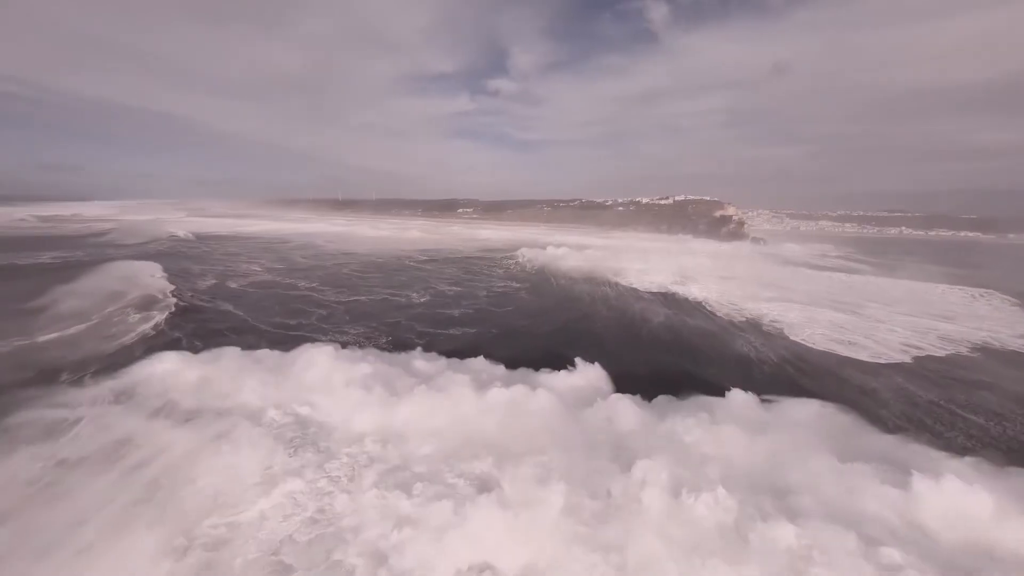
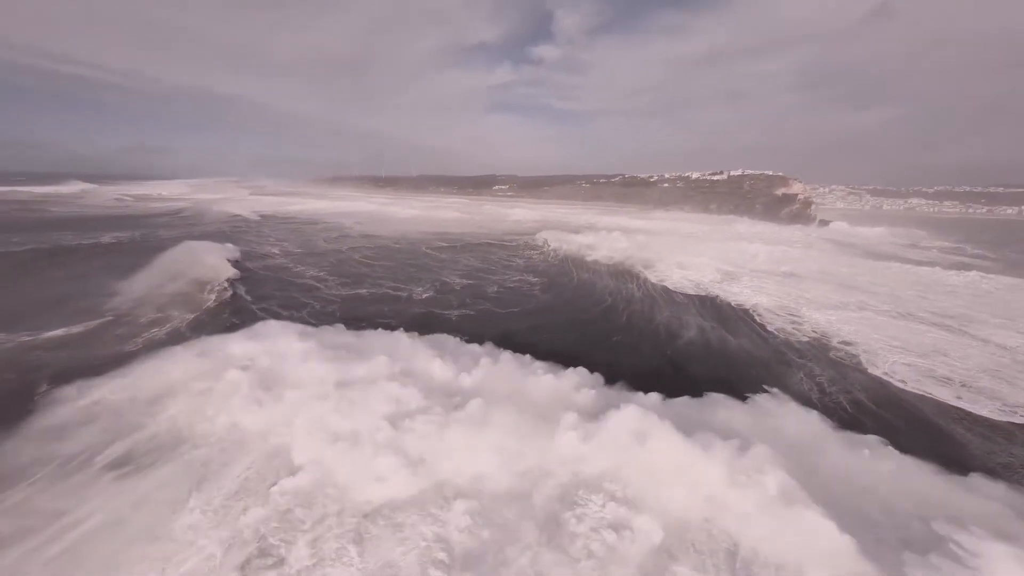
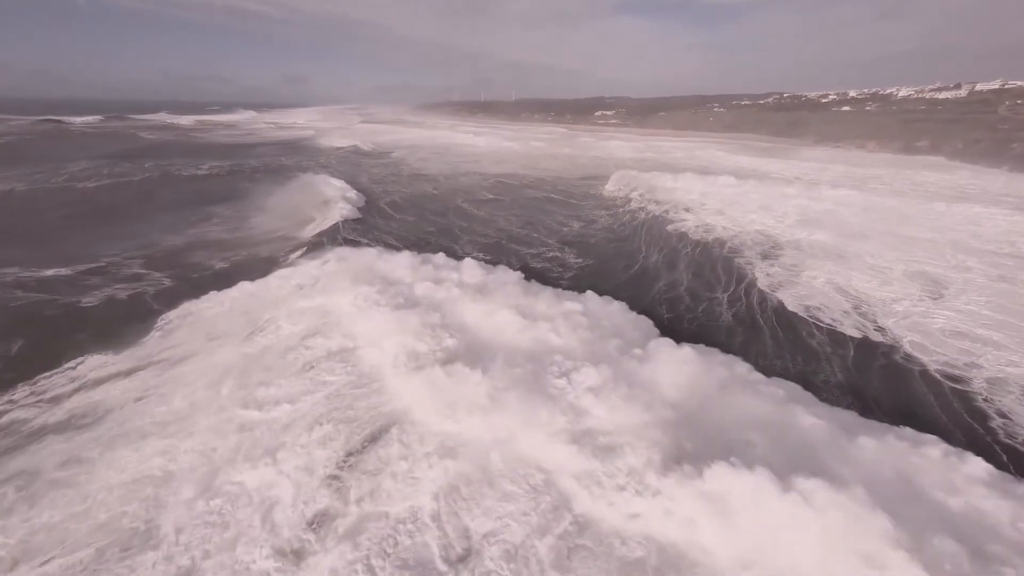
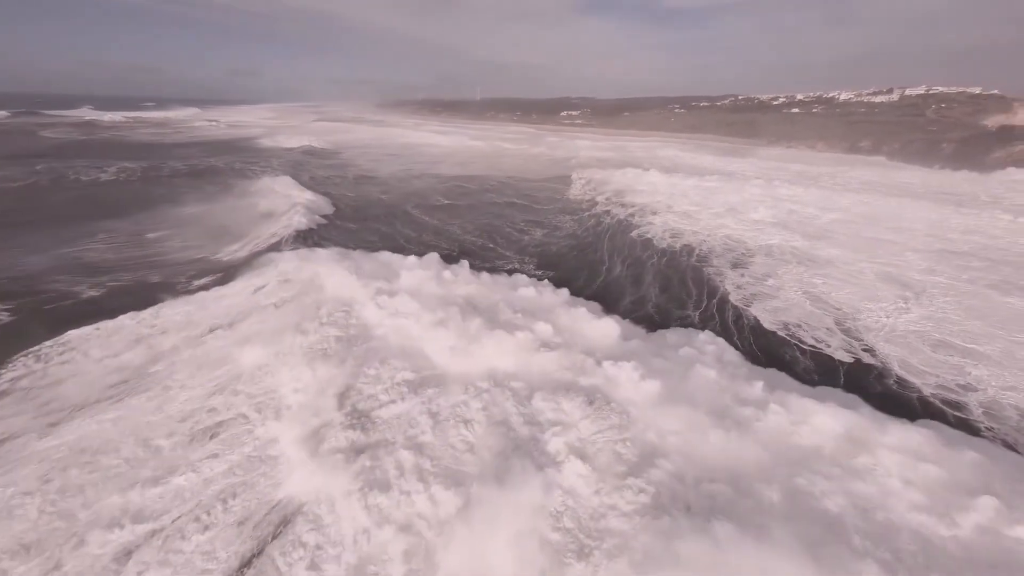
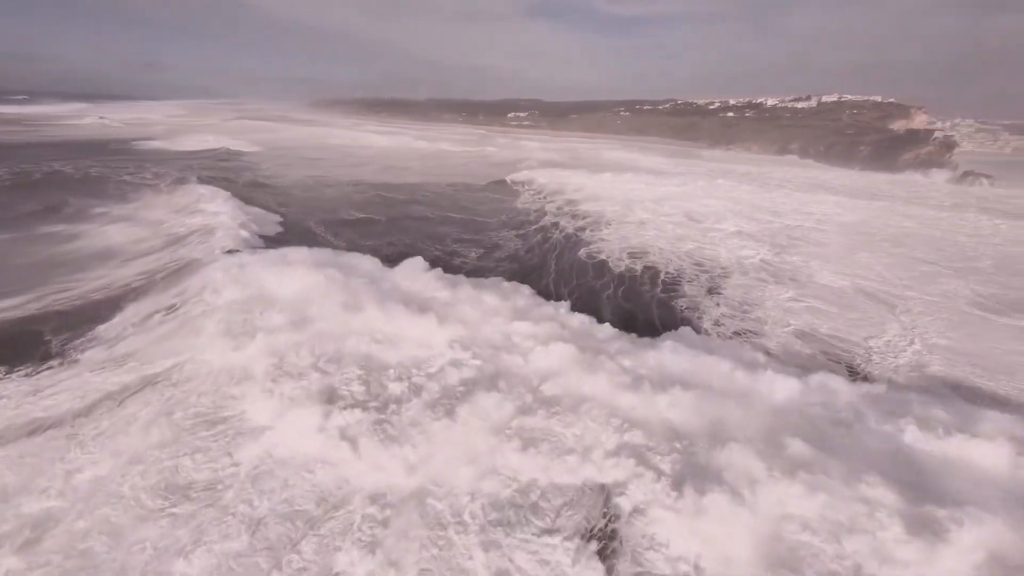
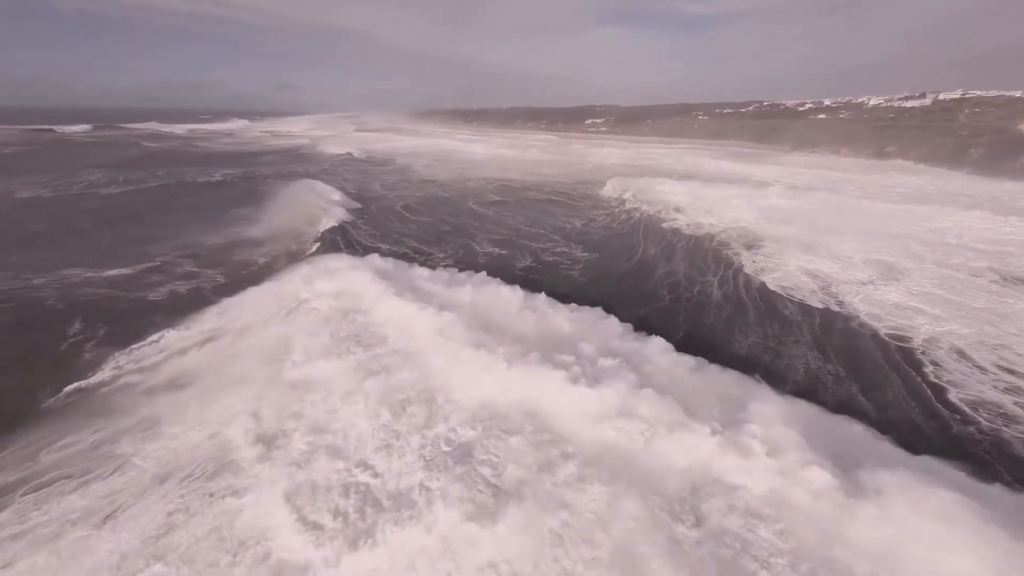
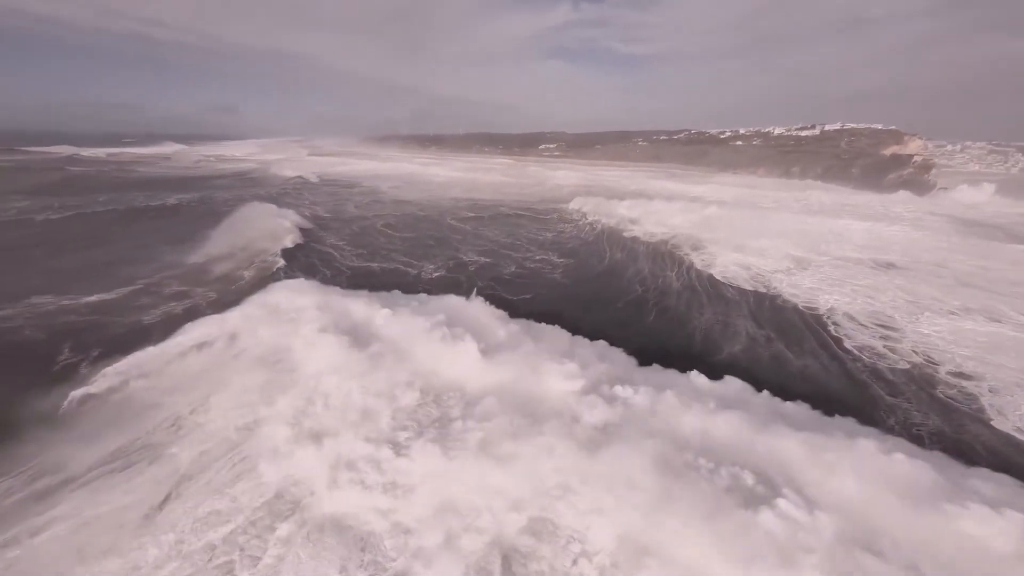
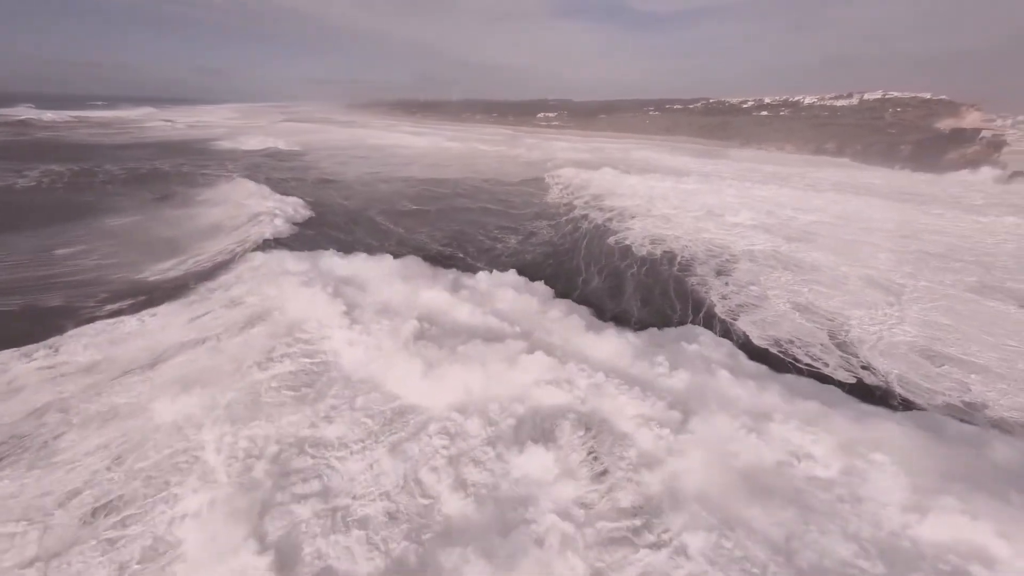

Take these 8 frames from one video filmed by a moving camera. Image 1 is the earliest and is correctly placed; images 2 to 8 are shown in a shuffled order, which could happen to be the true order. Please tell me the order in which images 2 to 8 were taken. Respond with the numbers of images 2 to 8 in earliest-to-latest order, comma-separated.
2, 7, 6, 3, 4, 8, 5
